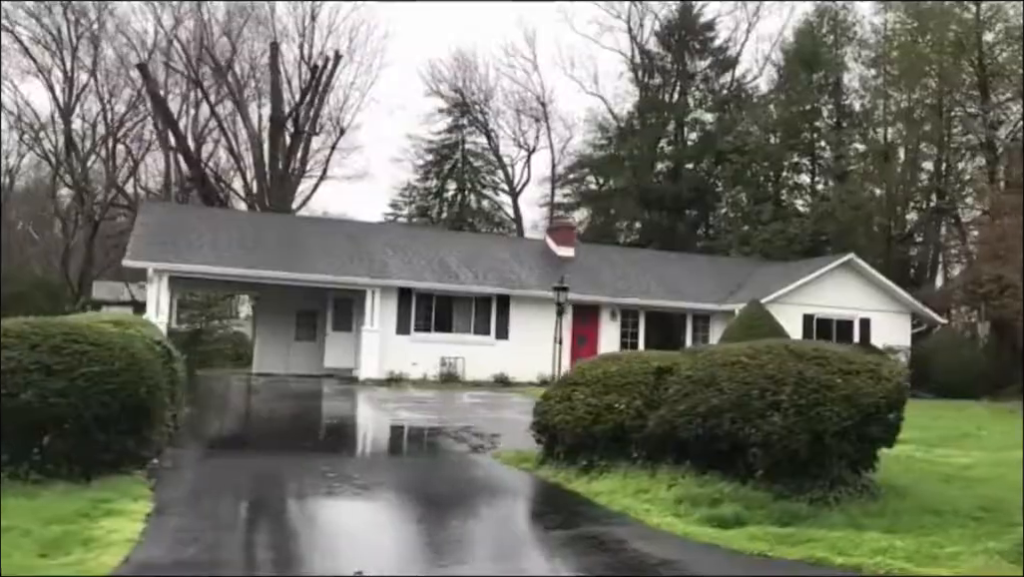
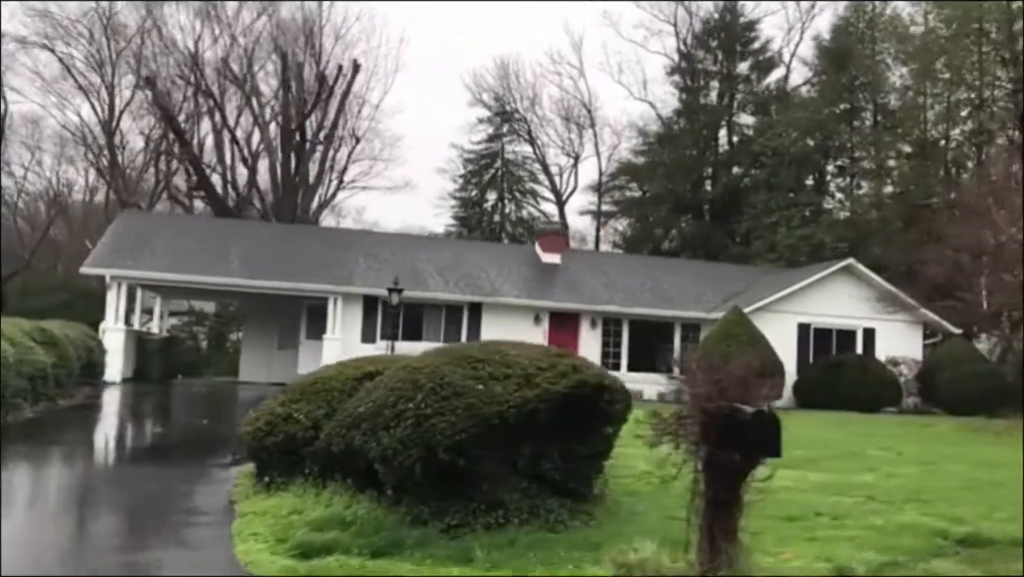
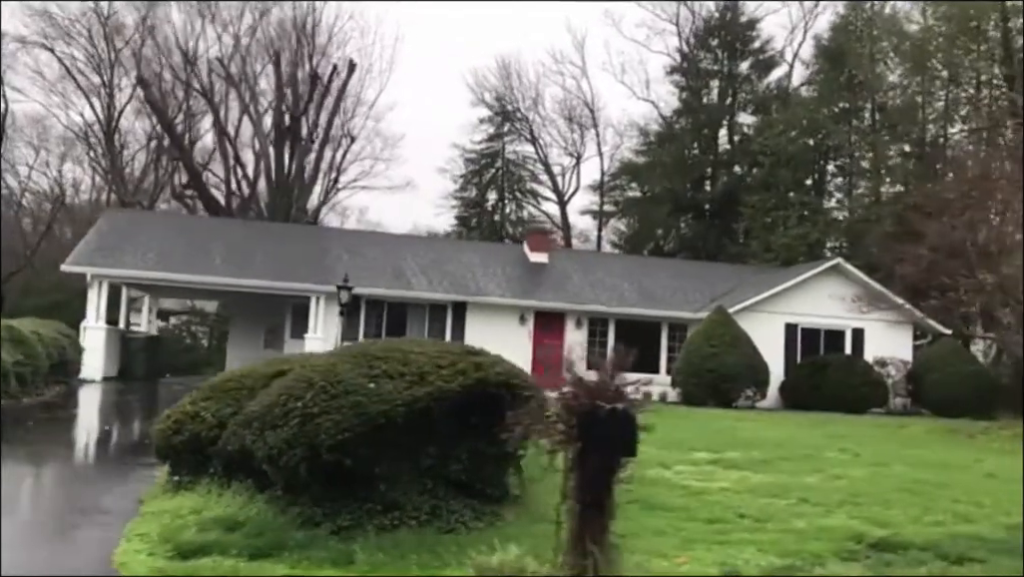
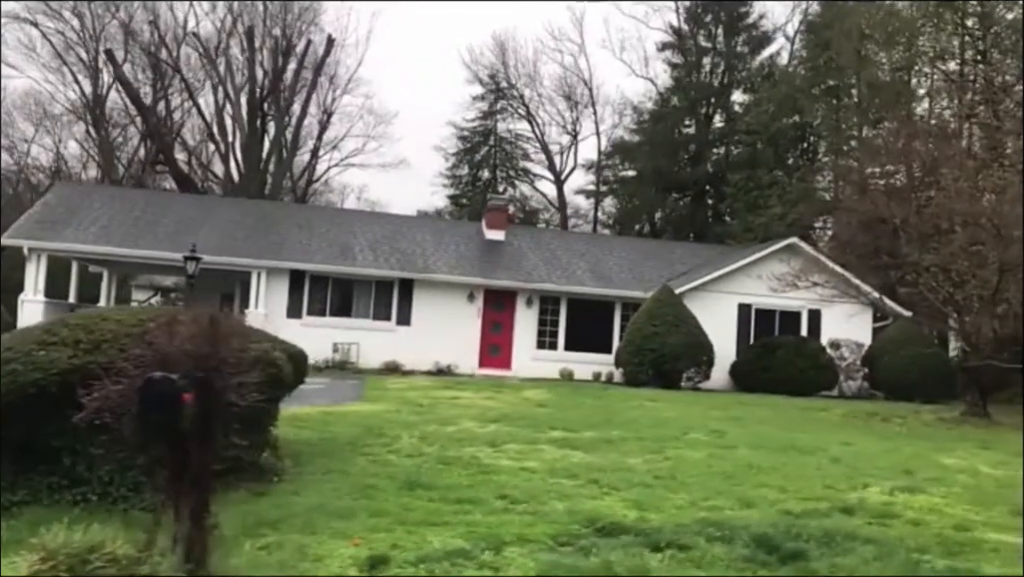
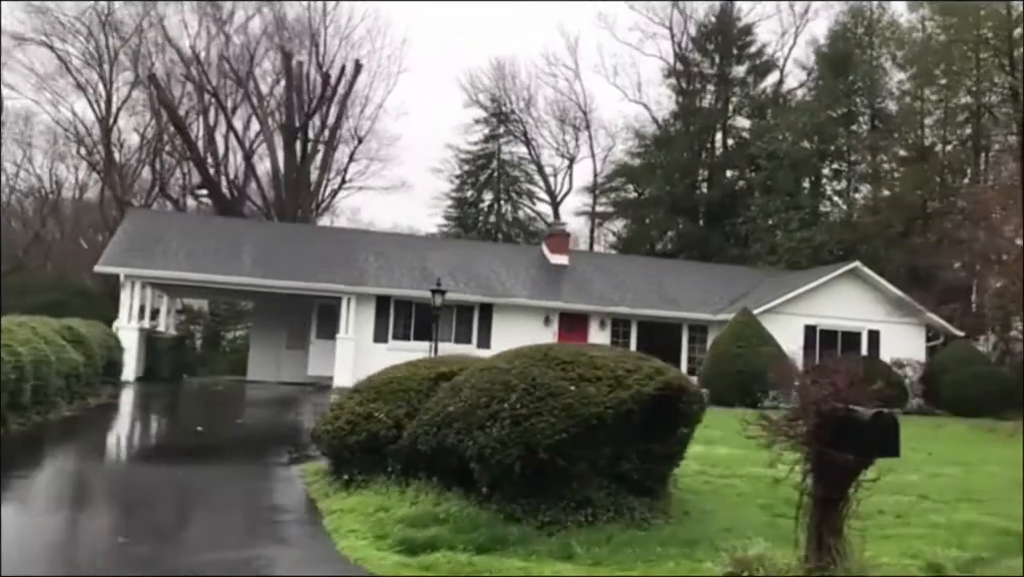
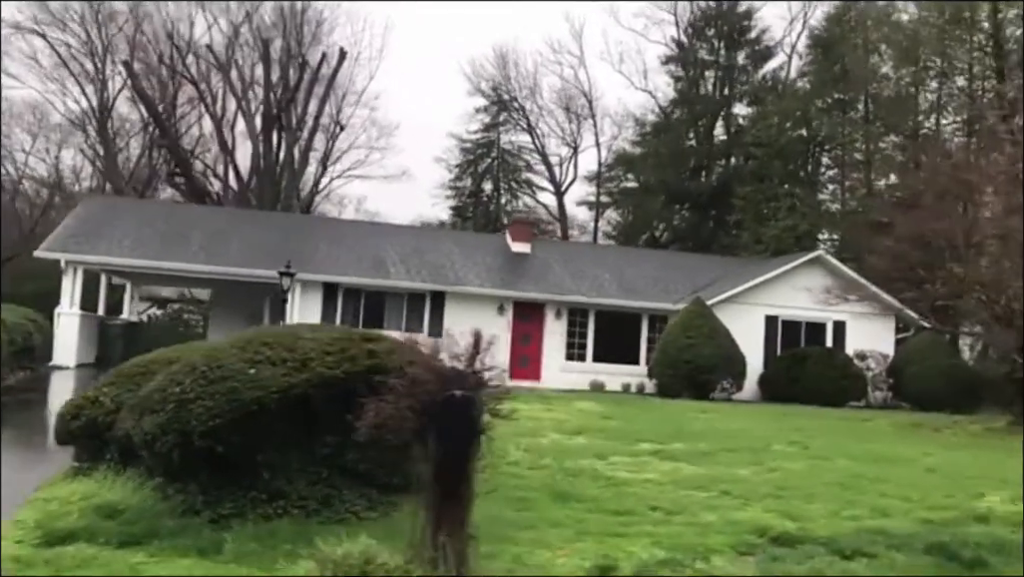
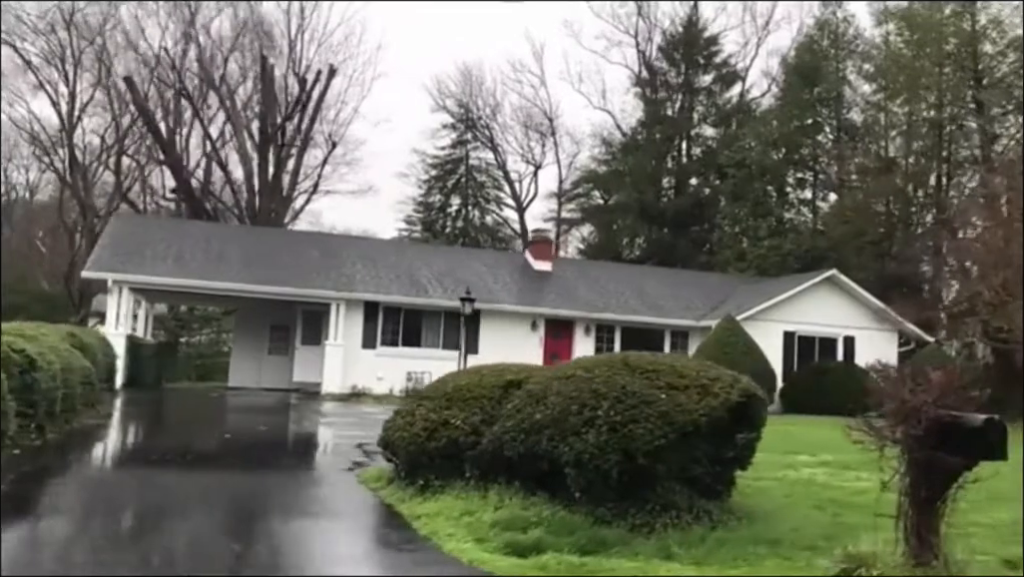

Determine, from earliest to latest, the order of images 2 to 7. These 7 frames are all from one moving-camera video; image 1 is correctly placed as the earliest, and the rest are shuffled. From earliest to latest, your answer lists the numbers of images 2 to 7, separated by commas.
7, 5, 2, 3, 6, 4
